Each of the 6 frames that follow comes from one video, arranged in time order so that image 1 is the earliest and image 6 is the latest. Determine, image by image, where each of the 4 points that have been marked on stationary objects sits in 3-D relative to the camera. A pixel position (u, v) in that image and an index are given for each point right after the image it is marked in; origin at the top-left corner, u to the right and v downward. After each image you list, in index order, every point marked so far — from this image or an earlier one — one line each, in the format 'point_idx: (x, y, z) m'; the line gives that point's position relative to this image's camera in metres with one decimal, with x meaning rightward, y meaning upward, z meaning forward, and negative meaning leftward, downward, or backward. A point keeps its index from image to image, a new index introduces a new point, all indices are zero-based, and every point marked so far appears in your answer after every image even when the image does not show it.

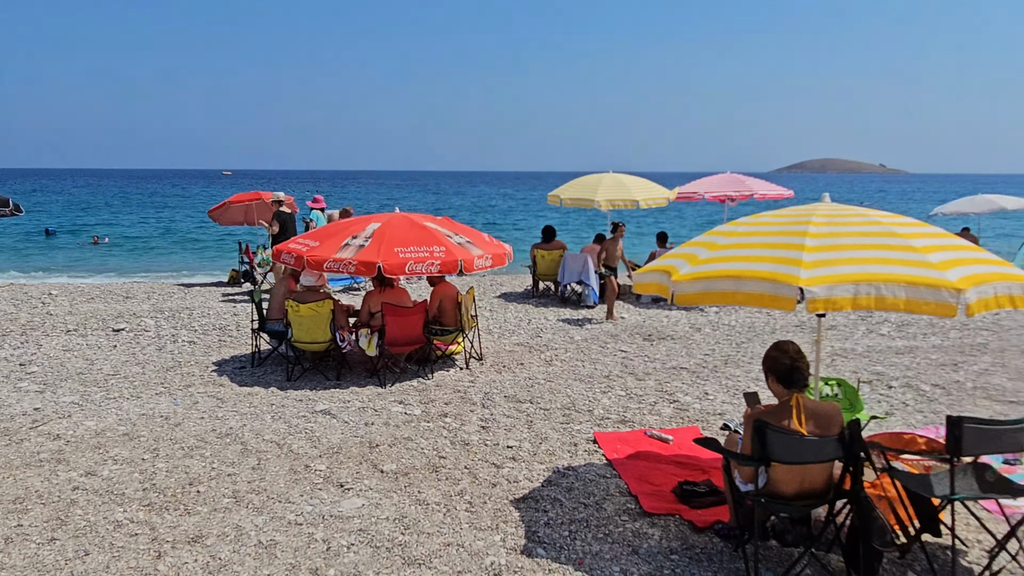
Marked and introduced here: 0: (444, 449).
0: (-0.5, -1.1, +5.1) m
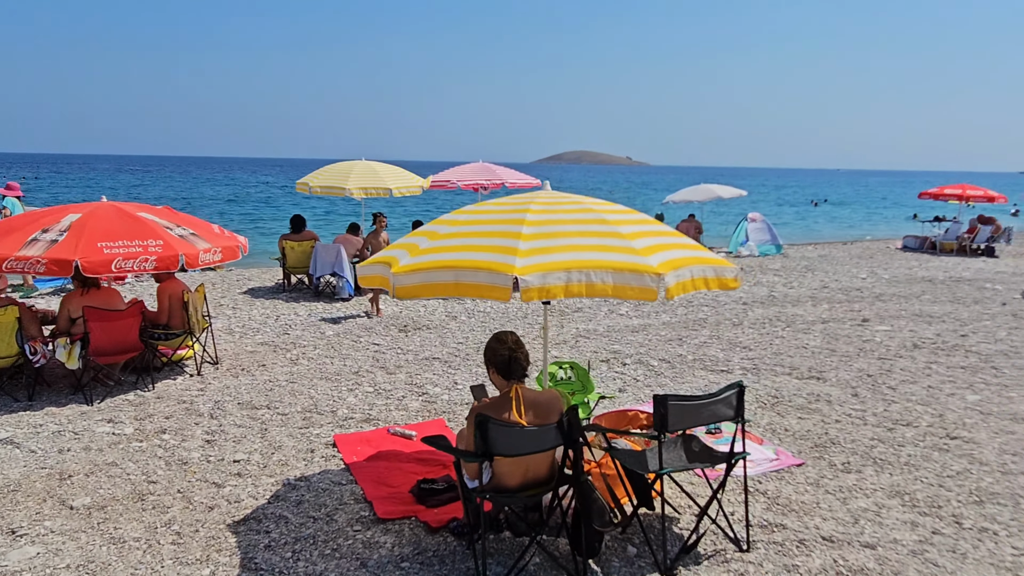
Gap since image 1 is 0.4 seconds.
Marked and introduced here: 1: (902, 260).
0: (-2.2, -1.1, +4.5) m
1: (+9.0, +0.6, +17.3) m
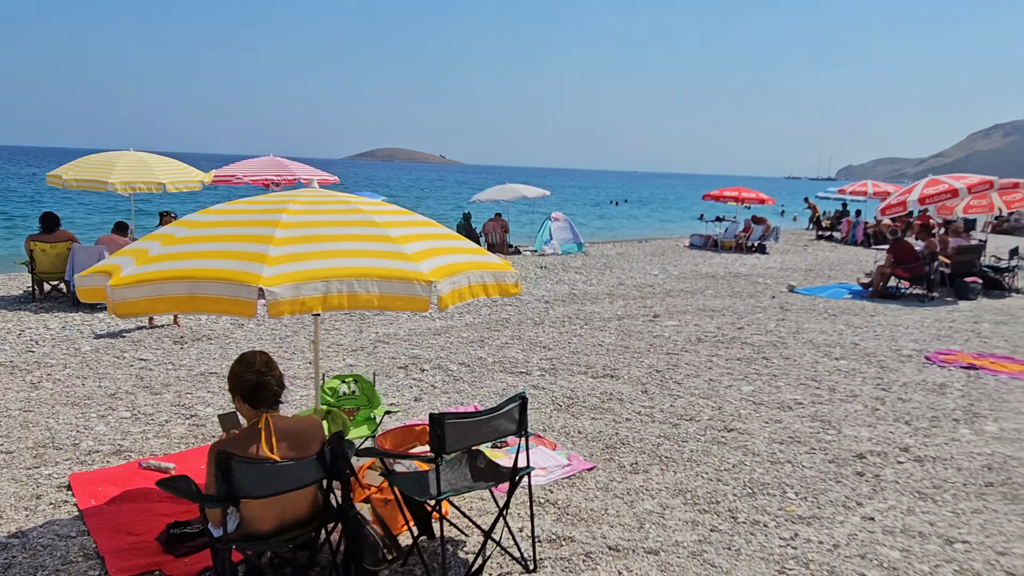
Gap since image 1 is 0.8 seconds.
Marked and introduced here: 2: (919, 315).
0: (-3.3, -1.2, +3.5) m
1: (+4.4, +0.8, +18.6) m
2: (+5.7, -0.4, +10.5) m
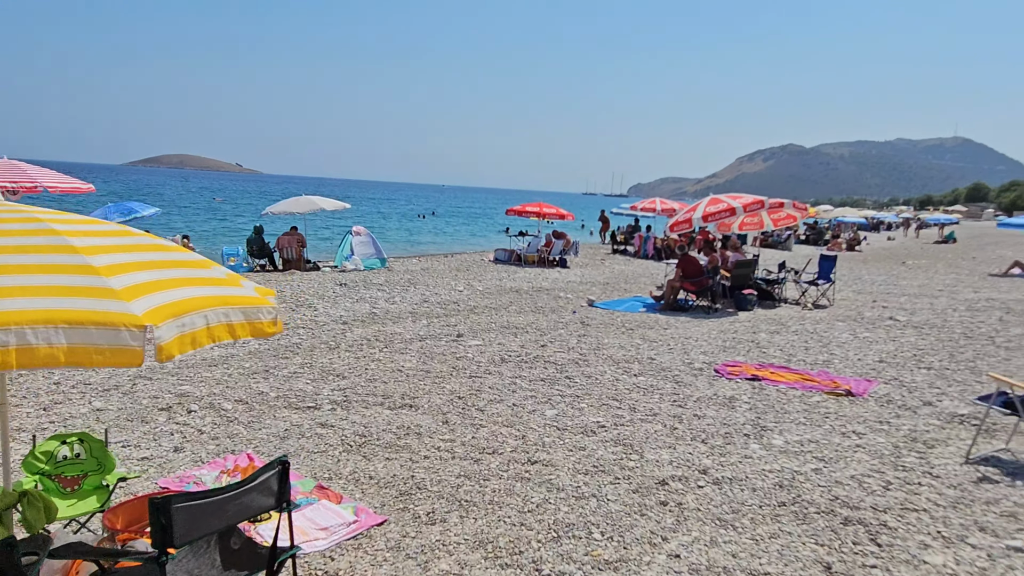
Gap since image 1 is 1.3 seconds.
0: (-4.1, -1.4, +2.0) m
1: (-0.5, +0.4, +18.6) m
2: (+2.9, -0.6, +11.0) m
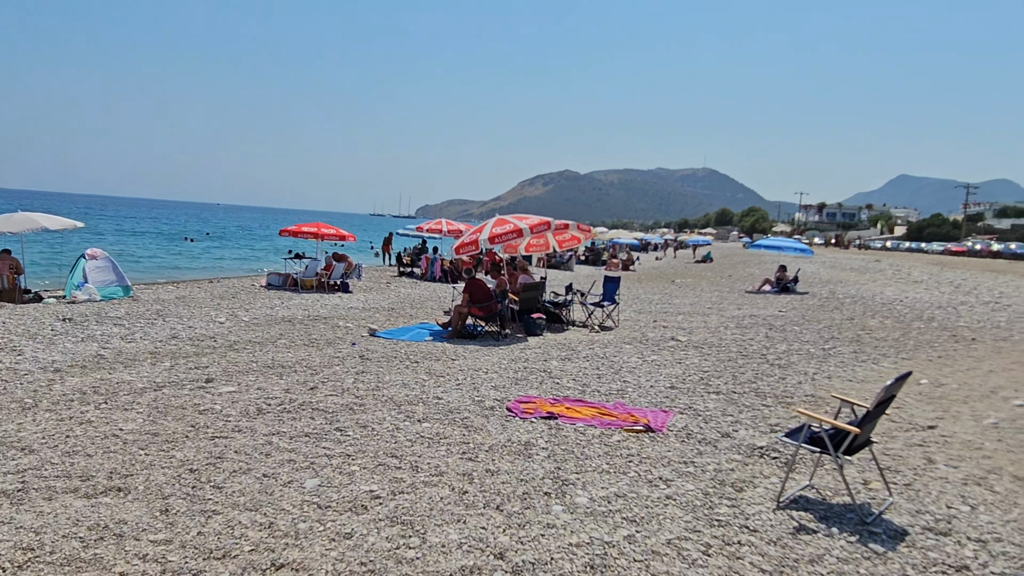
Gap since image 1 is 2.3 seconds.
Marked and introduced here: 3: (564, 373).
0: (-4.4, -1.6, -0.3) m
1: (-5.6, -0.3, +16.7) m
2: (-0.2, -0.9, +10.3) m
3: (+0.6, -1.0, +9.1) m
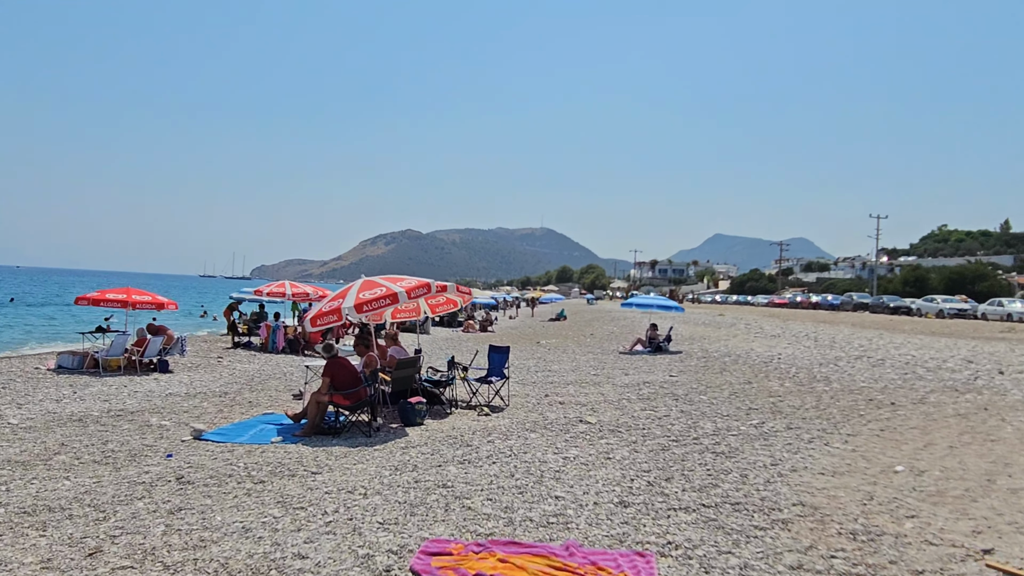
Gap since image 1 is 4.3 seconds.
0: (-3.4, -1.7, -3.6) m
1: (-8.0, -1.7, +12.9) m
2: (-1.5, -1.8, +7.7) m
3: (-0.4, -1.8, +6.8) m
